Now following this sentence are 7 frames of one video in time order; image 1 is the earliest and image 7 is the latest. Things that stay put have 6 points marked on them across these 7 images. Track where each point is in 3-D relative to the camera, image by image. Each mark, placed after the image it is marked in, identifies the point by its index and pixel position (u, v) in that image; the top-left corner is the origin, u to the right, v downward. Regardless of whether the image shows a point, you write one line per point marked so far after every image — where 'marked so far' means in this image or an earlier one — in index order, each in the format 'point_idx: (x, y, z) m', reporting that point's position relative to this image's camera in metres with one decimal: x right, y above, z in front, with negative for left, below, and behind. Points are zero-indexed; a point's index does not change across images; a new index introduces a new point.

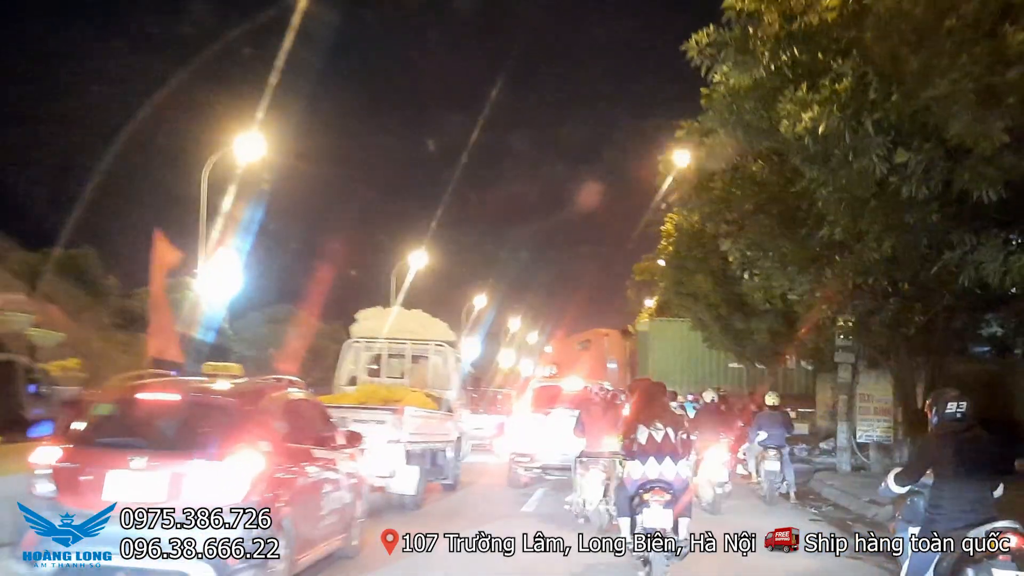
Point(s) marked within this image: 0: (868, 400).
0: (+6.3, -2.0, +17.9) m
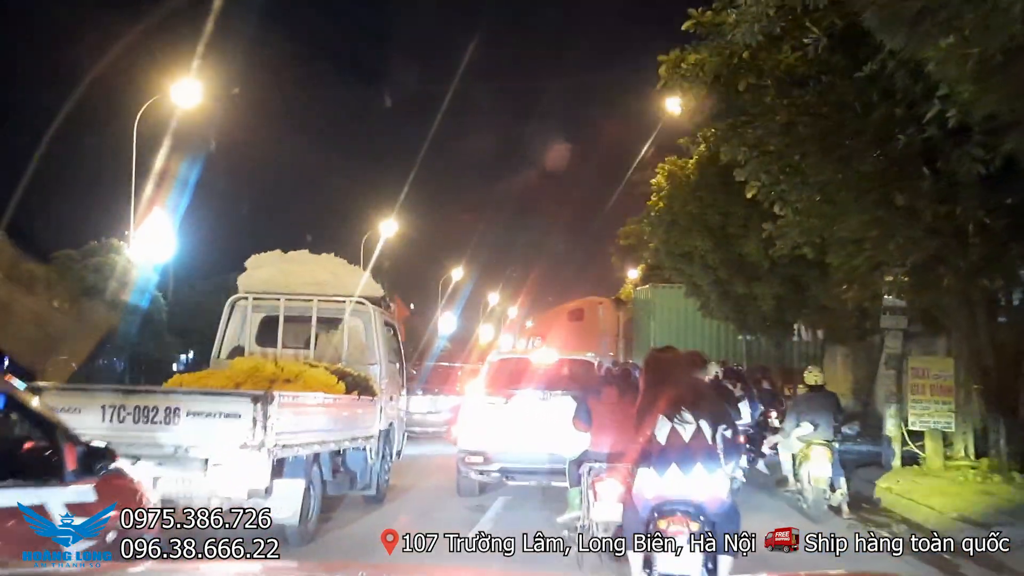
0: (+5.6, -1.2, +14.0) m
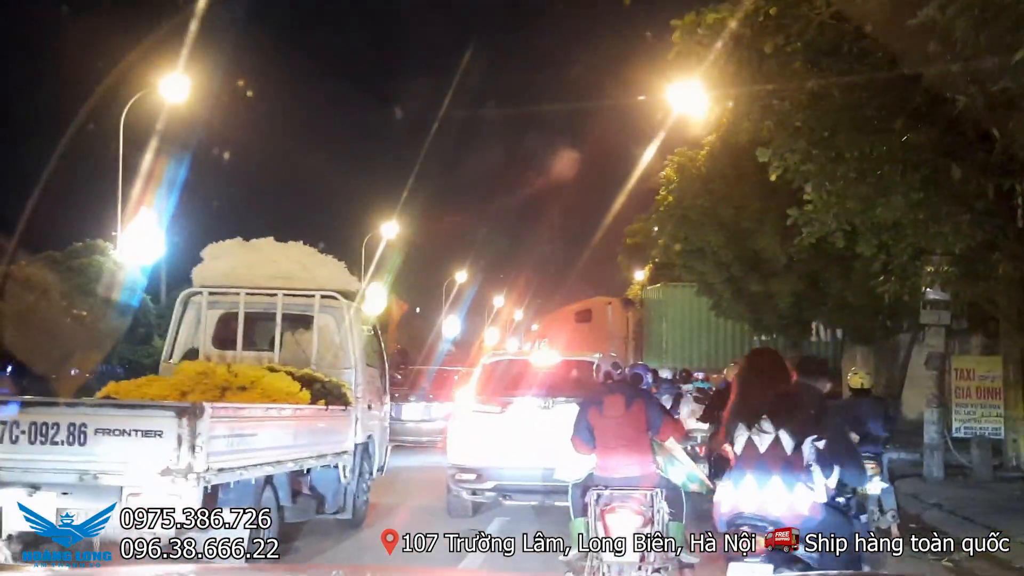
0: (+5.6, -1.1, +12.5) m
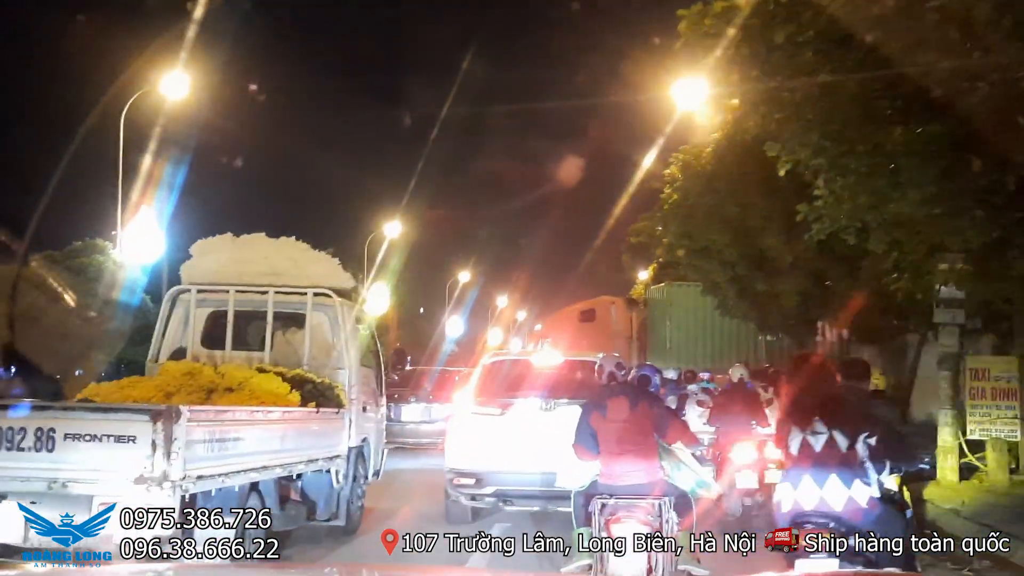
0: (+5.7, -1.1, +12.2) m
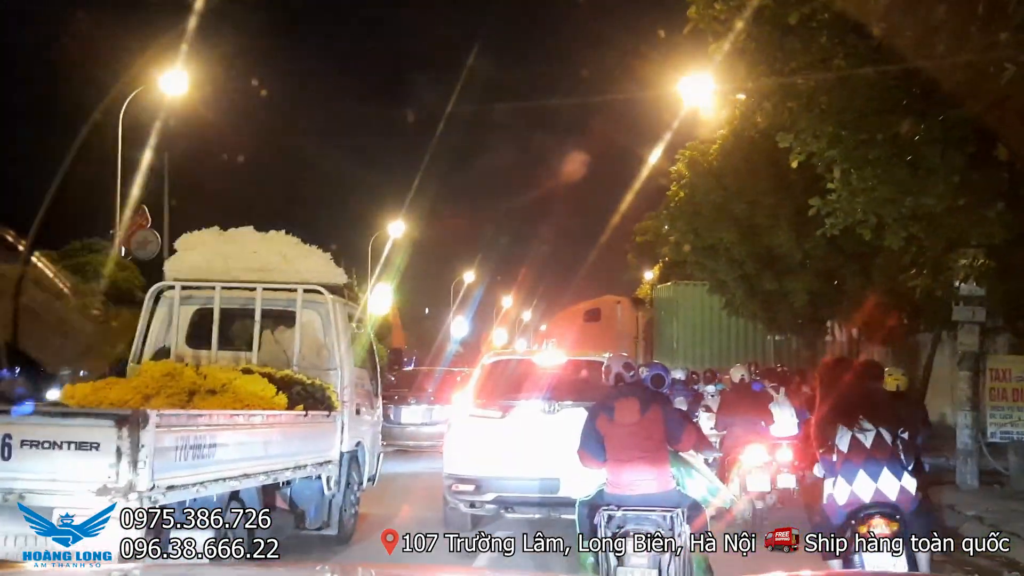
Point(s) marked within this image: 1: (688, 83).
0: (+5.7, -1.0, +11.7) m
1: (+2.2, +2.5, +12.5) m
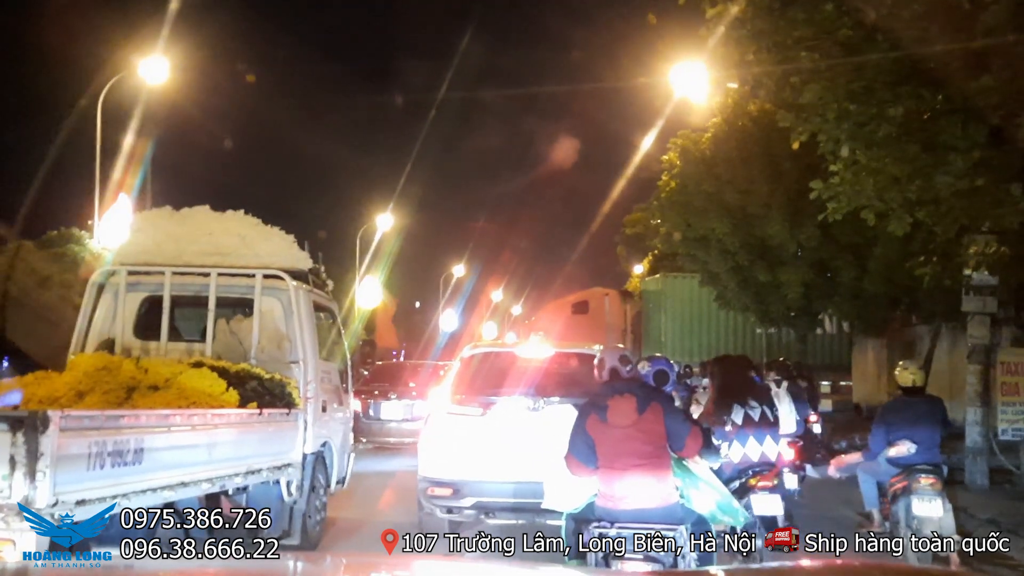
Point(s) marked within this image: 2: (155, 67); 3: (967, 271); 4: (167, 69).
0: (+5.5, -0.9, +11.0) m
1: (+2.0, +2.6, +11.8) m
2: (-5.5, +3.4, +15.7) m
3: (+5.0, +0.2, +11.0) m
4: (-5.4, +3.4, +15.9) m
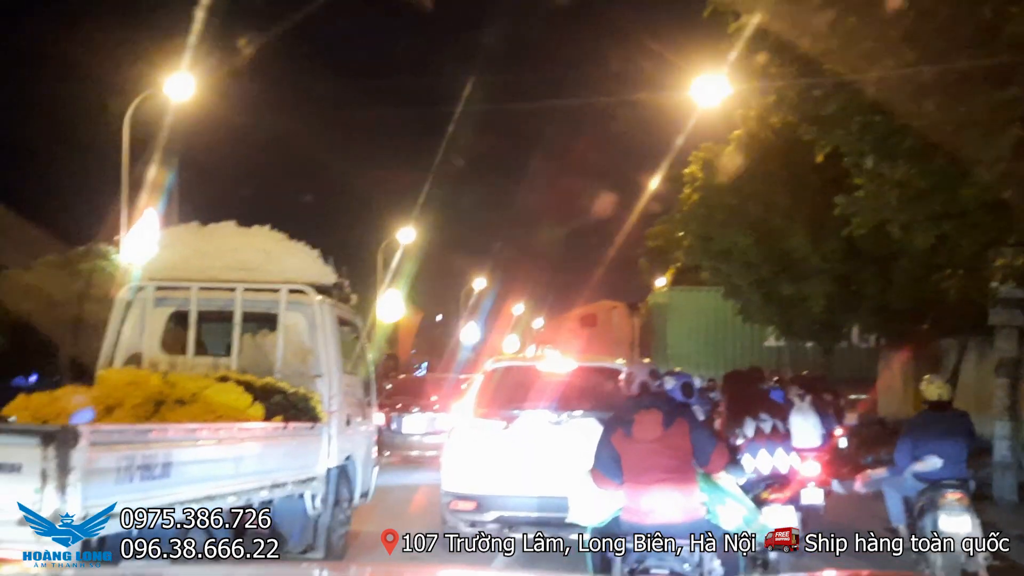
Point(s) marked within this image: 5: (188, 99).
0: (+5.7, -1.0, +10.9) m
1: (+2.2, +2.4, +11.8) m
2: (-5.2, +3.2, +15.8) m
3: (+5.2, 0.0, +10.9) m
4: (-5.1, +3.2, +16.1) m
5: (-5.2, +3.1, +16.3) m
